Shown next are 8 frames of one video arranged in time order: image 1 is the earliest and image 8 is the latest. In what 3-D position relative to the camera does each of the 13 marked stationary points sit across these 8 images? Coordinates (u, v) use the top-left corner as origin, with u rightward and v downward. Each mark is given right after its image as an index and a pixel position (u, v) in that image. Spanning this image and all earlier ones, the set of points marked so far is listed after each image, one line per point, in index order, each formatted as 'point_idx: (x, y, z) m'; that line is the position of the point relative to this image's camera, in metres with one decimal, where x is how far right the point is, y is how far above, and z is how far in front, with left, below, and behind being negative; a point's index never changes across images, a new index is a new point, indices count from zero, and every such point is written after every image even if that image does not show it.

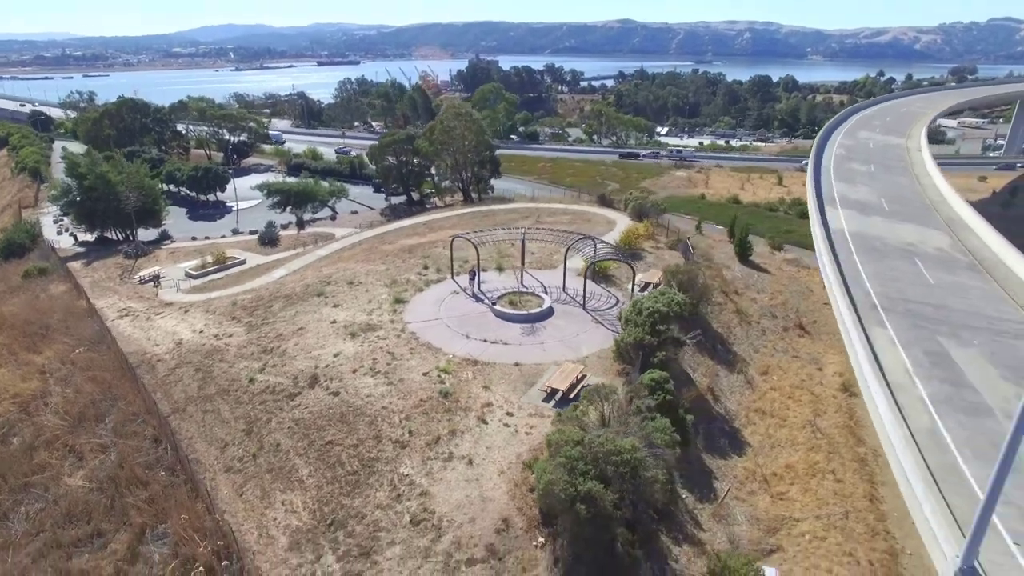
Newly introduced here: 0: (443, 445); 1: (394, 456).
0: (-2.3, -5.1, +20.0) m
1: (-3.9, -5.4, +19.8) m
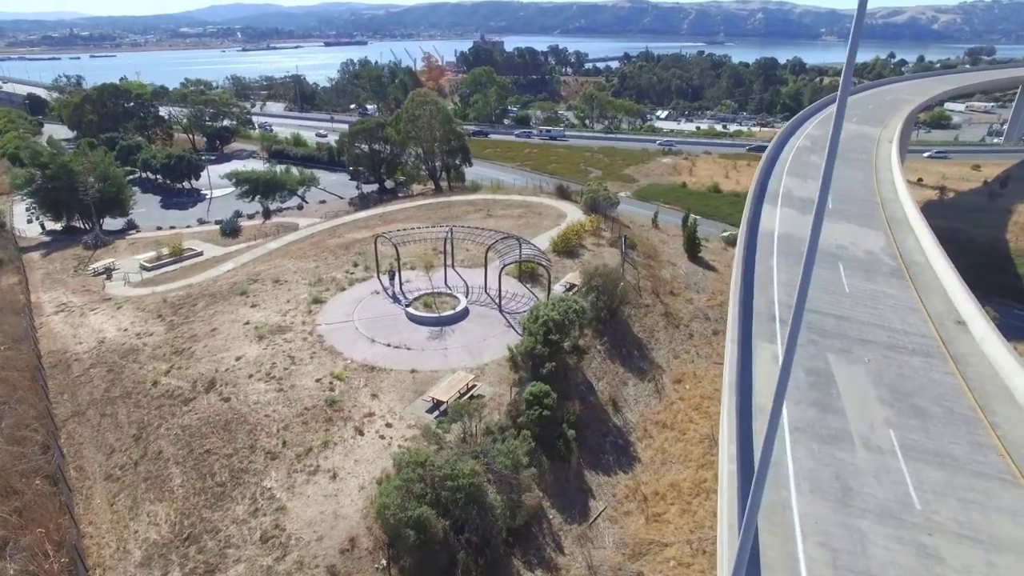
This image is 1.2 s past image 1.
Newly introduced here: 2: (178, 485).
0: (-6.4, -5.5, +19.7) m
1: (-8.0, -5.7, +19.6) m
2: (-10.9, -6.4, +19.9) m
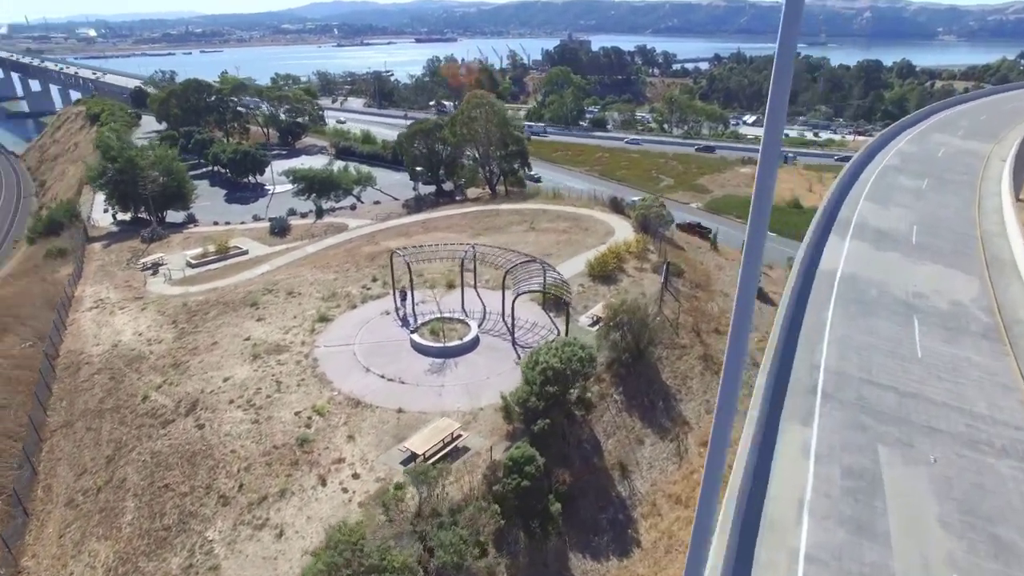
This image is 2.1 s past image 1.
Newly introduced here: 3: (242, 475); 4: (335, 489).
0: (-7.2, -6.4, +17.7) m
1: (-8.7, -6.6, +17.8) m
2: (-11.6, -7.0, +18.5) m
3: (-8.3, -5.8, +19.0) m
4: (-5.3, -6.0, +18.4) m
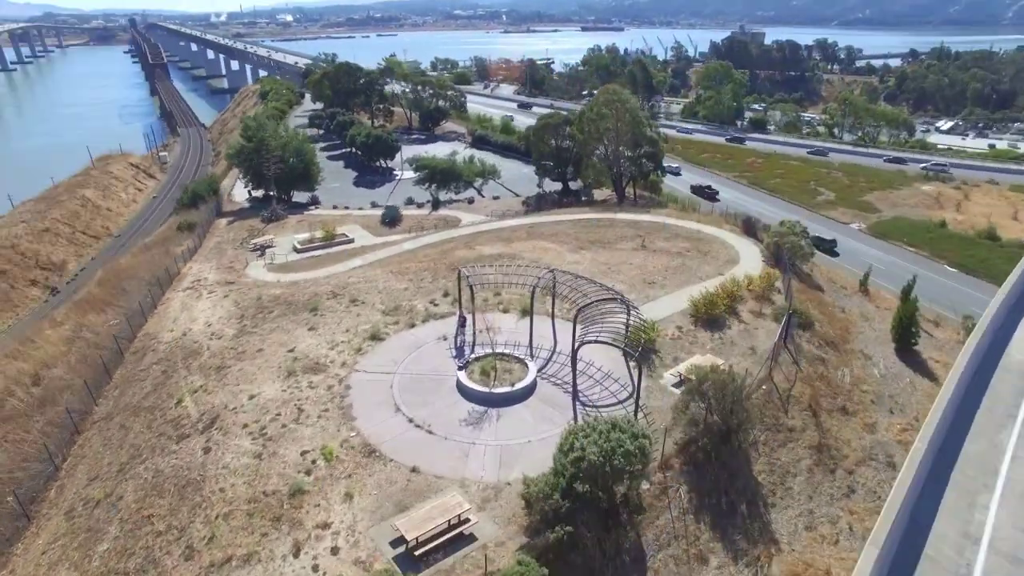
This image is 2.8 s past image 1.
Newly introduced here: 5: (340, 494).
0: (-7.2, -7.1, +15.3) m
1: (-8.7, -7.2, +15.7) m
2: (-11.4, -7.3, +17.0) m
3: (-8.0, -6.4, +16.7) m
4: (-5.2, -7.0, +15.4) m
5: (-4.9, -5.9, +17.5) m
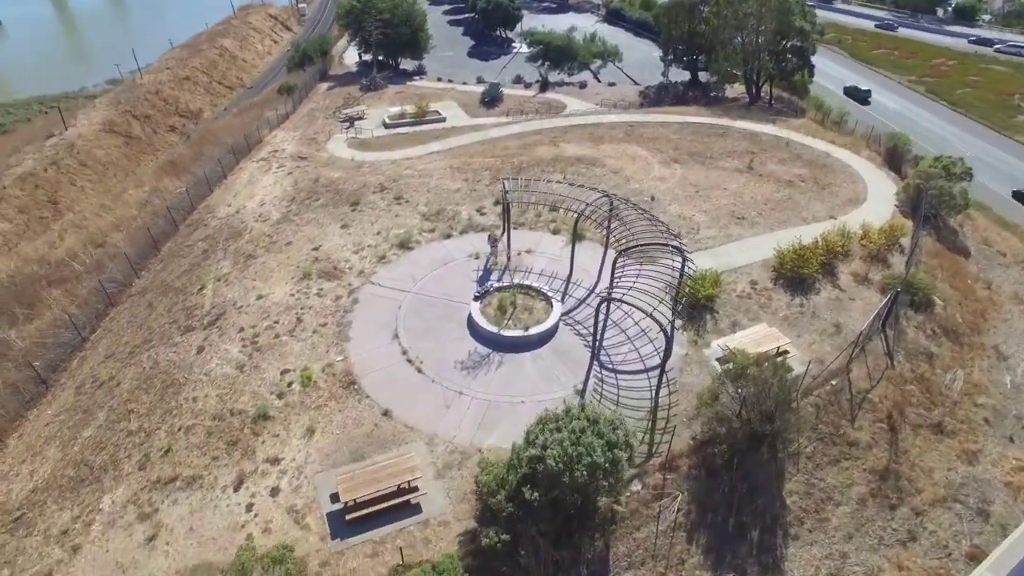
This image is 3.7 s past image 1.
0: (-8.4, -5.0, +14.9) m
1: (-9.8, -4.7, +15.6) m
2: (-12.1, -4.2, +17.4) m
3: (-8.8, -3.9, +16.3) m
4: (-6.4, -5.1, +14.6) m
5: (-5.6, -3.7, +16.4) m
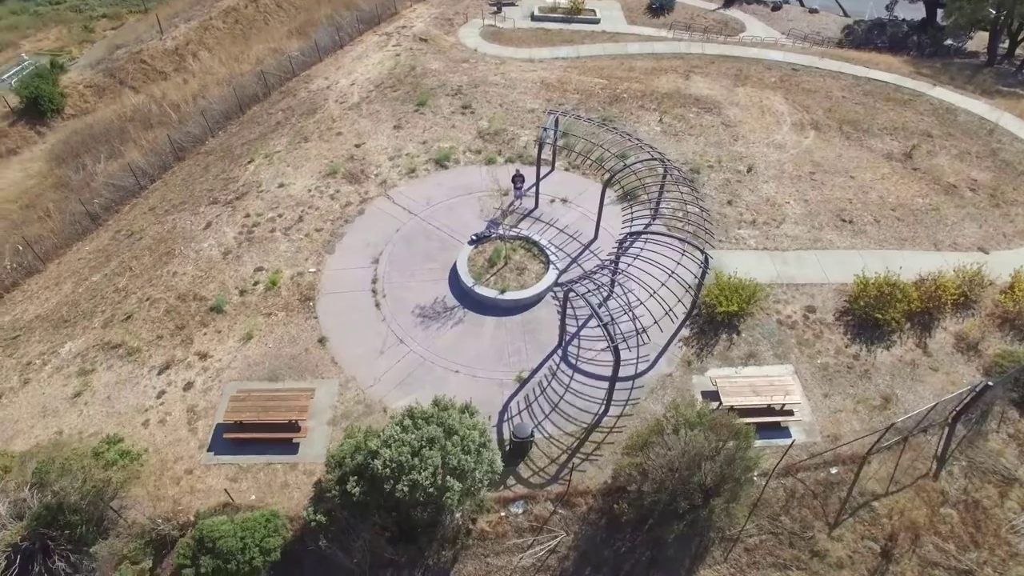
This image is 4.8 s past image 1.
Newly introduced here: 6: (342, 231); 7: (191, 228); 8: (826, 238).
0: (-10.6, -1.8, +15.9) m
1: (-11.6, -1.1, +16.9) m
2: (-13.1, +0.2, +19.1) m
3: (-10.3, -0.5, +17.1) m
4: (-8.8, -2.4, +15.2) m
5: (-7.2, -1.1, +16.4) m
6: (-5.3, +1.8, +19.1) m
7: (-10.4, +1.9, +19.9) m
8: (+10.0, +1.6, +19.5) m
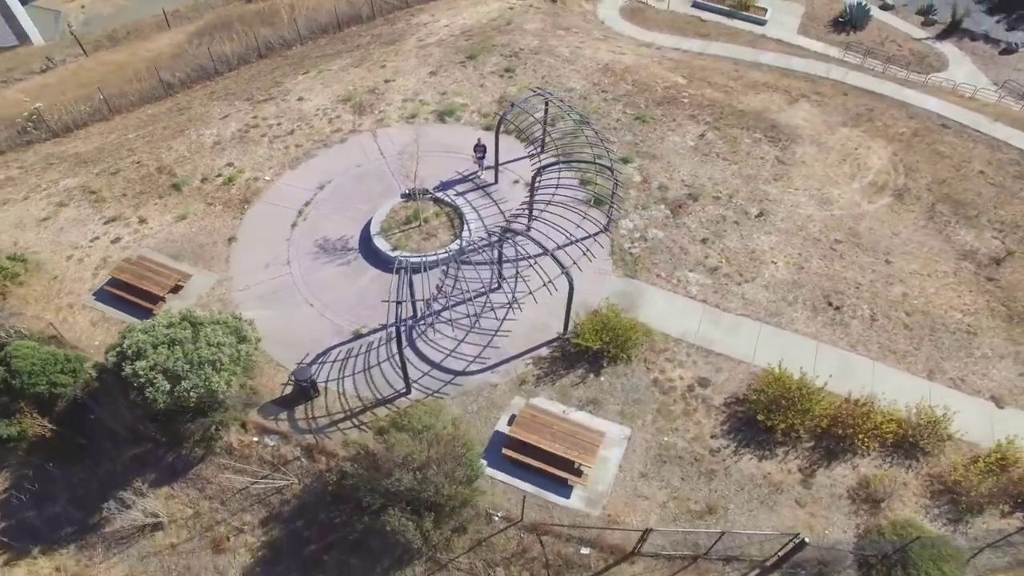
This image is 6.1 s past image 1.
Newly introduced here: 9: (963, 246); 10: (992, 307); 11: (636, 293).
0: (-13.2, +2.8, +18.9) m
1: (-13.7, +3.9, +20.0) m
2: (-14.0, +5.6, +22.4) m
3: (-12.2, +3.9, +19.9) m
4: (-12.1, +1.6, +17.8) m
5: (-9.9, +2.3, +18.3) m
6: (-6.4, +4.4, +20.2) m
7: (-10.8, +6.2, +22.3) m
8: (+7.4, -0.7, +16.3) m
9: (+14.3, +1.3, +19.3) m
10: (+13.7, -0.5, +17.3) m
11: (+3.3, -0.2, +16.3) m
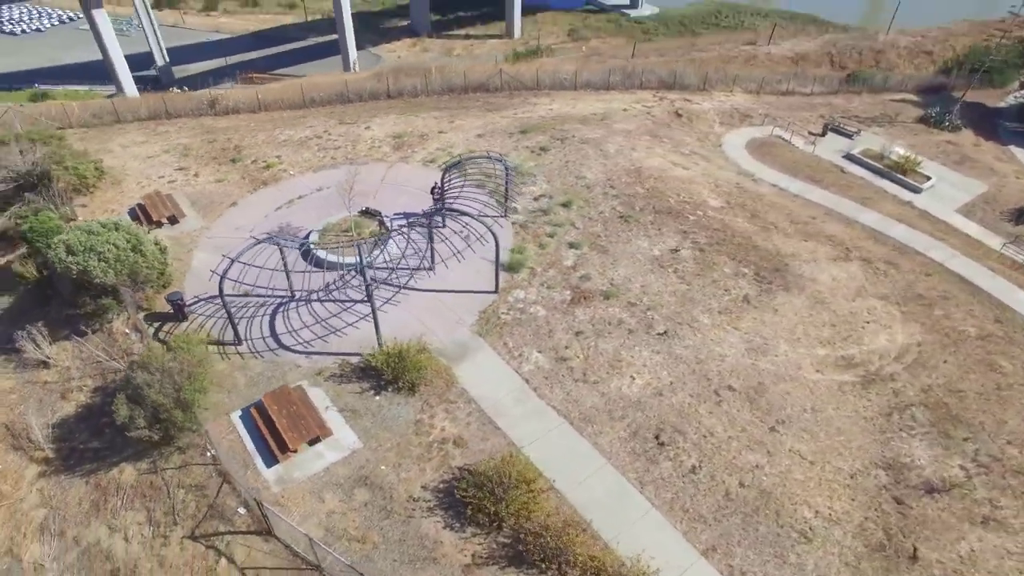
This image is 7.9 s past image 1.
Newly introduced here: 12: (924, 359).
0: (-13.6, +5.7, +25.7) m
1: (-13.3, +6.6, +27.0) m
2: (-12.1, +7.8, +29.4) m
3: (-12.0, +6.2, +26.3) m
4: (-13.4, +4.5, +24.1) m
5: (-11.0, +4.3, +23.9) m
6: (-6.7, +4.8, +24.5) m
7: (-9.1, +7.4, +28.2) m
8: (+2.3, -3.5, +15.3) m
9: (+10.0, -4.3, +15.6) m
10: (+8.2, -5.4, +13.9) m
11: (-1.2, -1.7, +16.8) m
12: (+12.7, -2.1, +19.1) m
